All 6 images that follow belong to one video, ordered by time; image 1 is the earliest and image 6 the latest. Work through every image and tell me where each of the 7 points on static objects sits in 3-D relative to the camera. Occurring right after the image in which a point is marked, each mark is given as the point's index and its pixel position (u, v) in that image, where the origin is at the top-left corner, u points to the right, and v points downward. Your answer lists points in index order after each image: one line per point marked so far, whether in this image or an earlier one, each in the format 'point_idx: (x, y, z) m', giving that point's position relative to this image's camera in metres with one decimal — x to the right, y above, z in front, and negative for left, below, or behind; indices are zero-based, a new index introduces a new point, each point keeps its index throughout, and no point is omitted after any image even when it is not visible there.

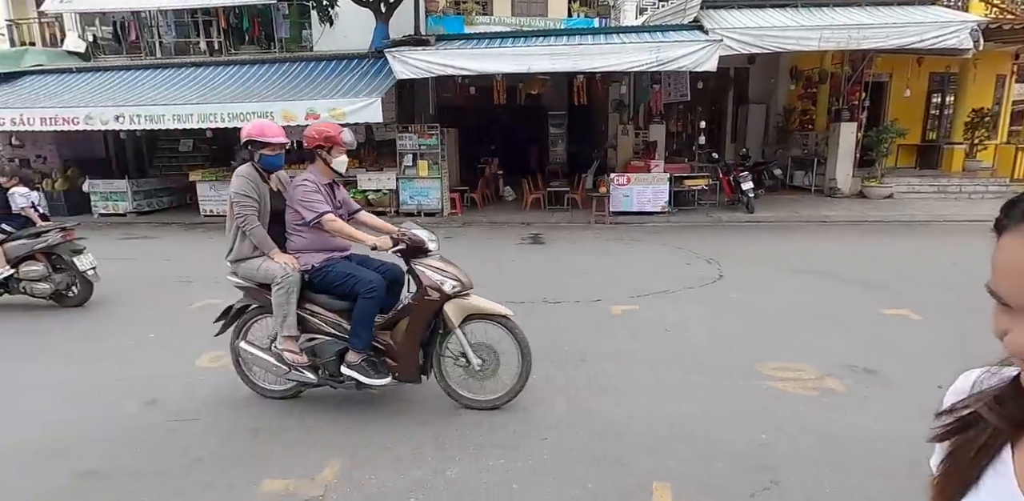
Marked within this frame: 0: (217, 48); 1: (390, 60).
0: (-8.2, +5.6, +16.0) m
1: (-1.9, +2.9, +8.9) m
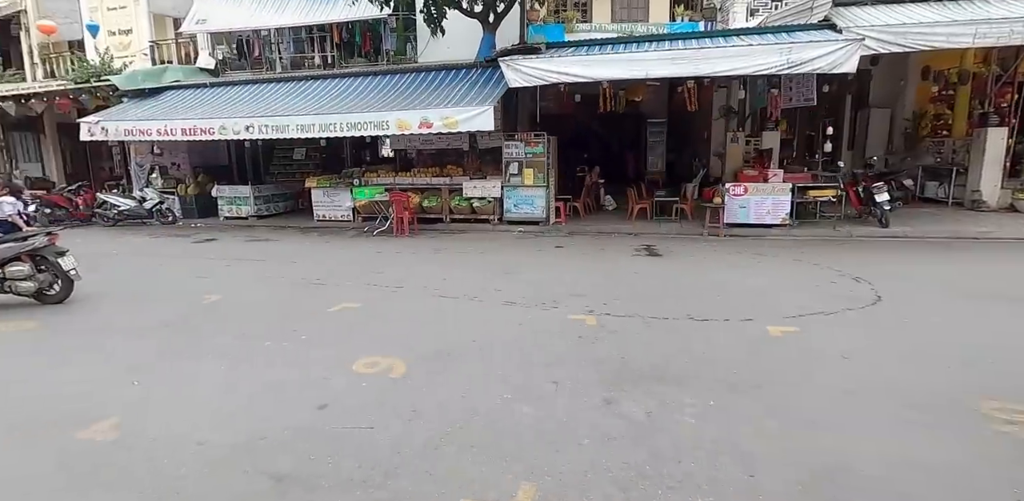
0: (-5.3, +5.5, +16.9) m
1: (-0.1, +2.8, +8.9) m
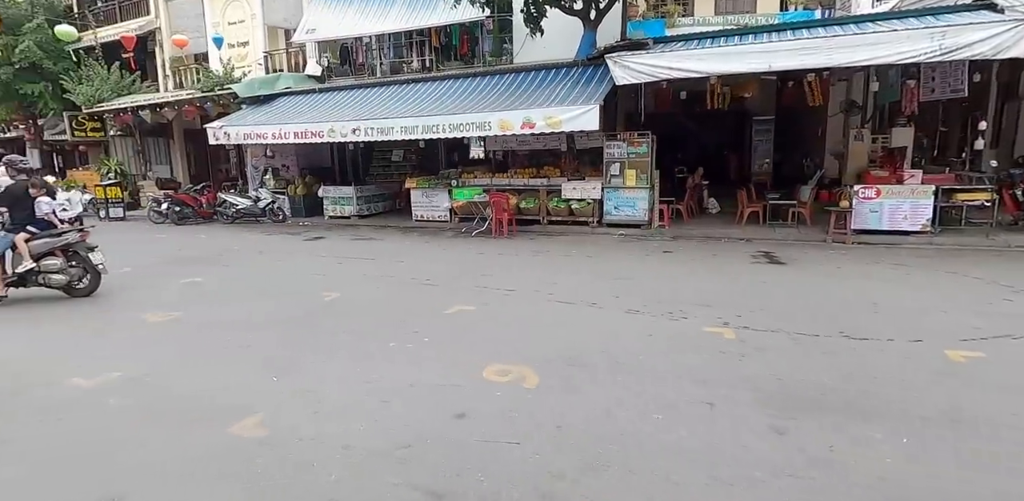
0: (-2.5, +5.5, +17.2) m
1: (+1.5, +2.8, +8.6) m
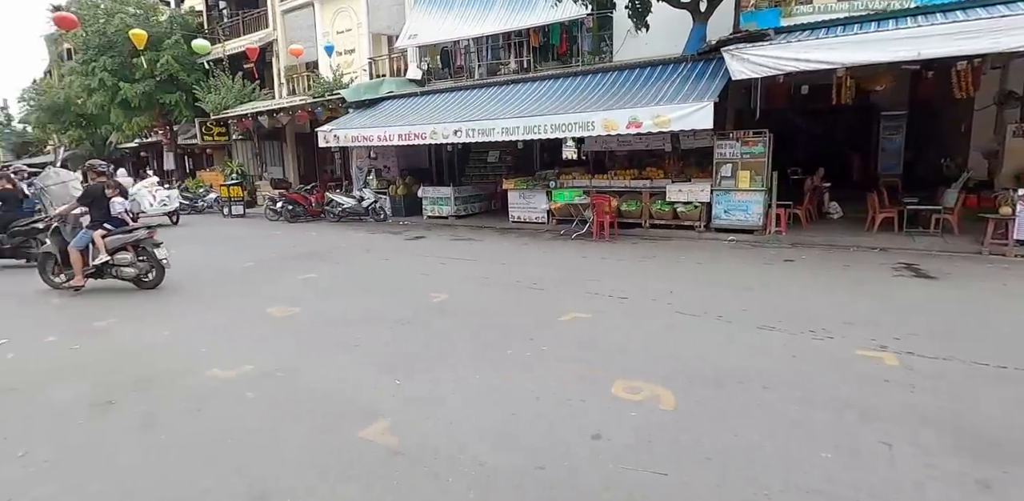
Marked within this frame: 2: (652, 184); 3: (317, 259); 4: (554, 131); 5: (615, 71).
0: (+0.4, +5.5, +17.2) m
1: (+3.0, +2.7, +8.1) m
2: (+2.6, +1.2, +10.6) m
3: (-3.2, -0.1, +9.6) m
4: (+0.8, +2.2, +10.6) m
5: (+2.5, +4.4, +14.0) m
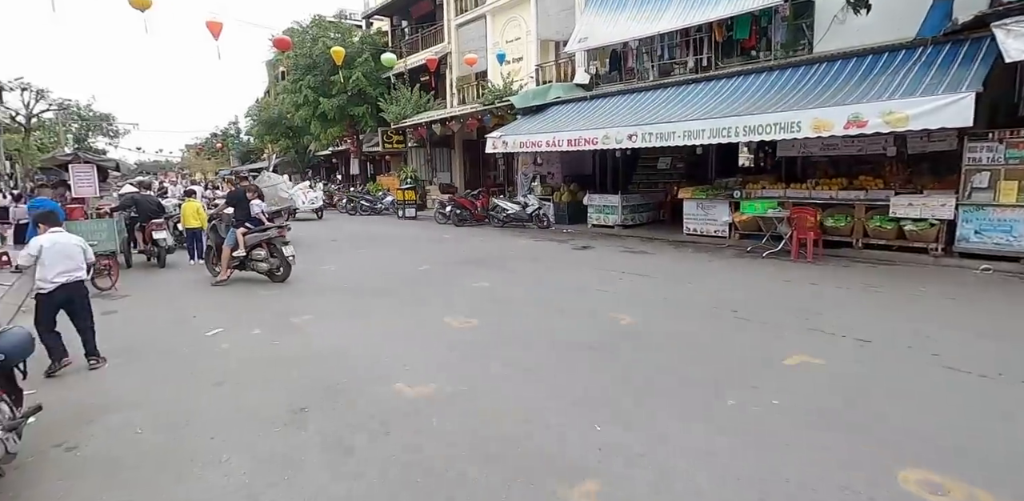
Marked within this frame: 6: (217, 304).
0: (+5.3, +5.1, +15.8) m
1: (+5.3, +2.3, +6.3) m
2: (+5.5, +0.9, +8.9) m
3: (-0.4, -0.3, +9.4) m
4: (+3.8, +1.9, +9.3) m
5: (+6.4, +3.9, +12.2) m
6: (-3.8, -0.7, +7.3) m
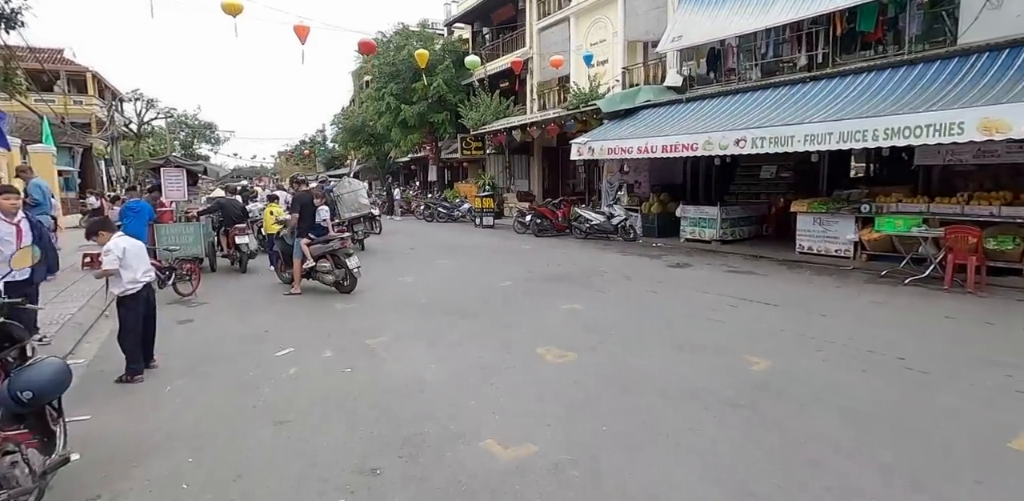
0: (+7.6, +4.6, +14.2) m
1: (+6.3, +2.0, +4.8) m
2: (+6.8, +0.5, +7.3) m
3: (+0.9, -0.5, +8.4) m
4: (+5.2, +1.6, +7.9) m
5: (+8.2, +3.5, +10.5) m
6: (-2.6, -0.8, +6.8) m
